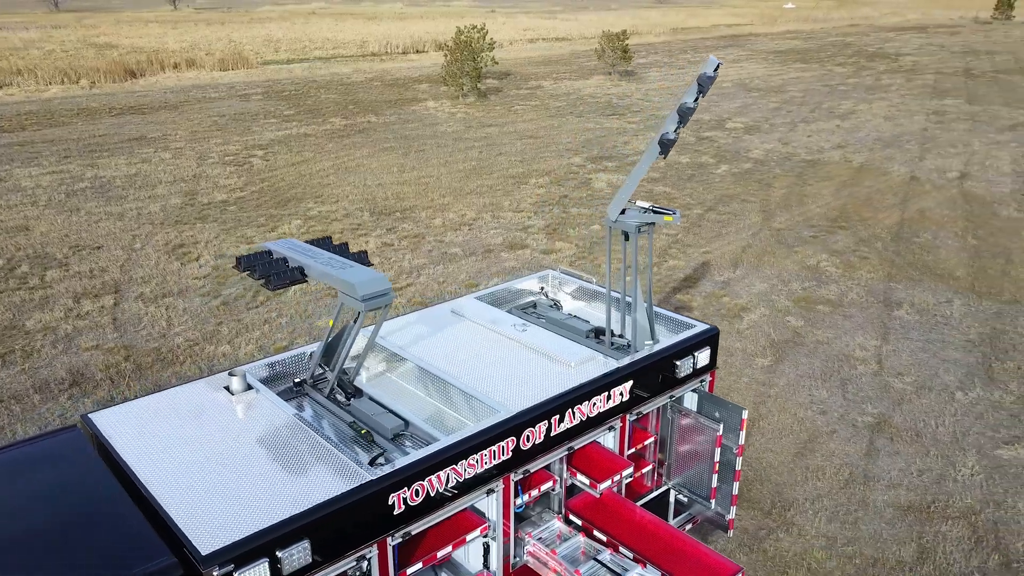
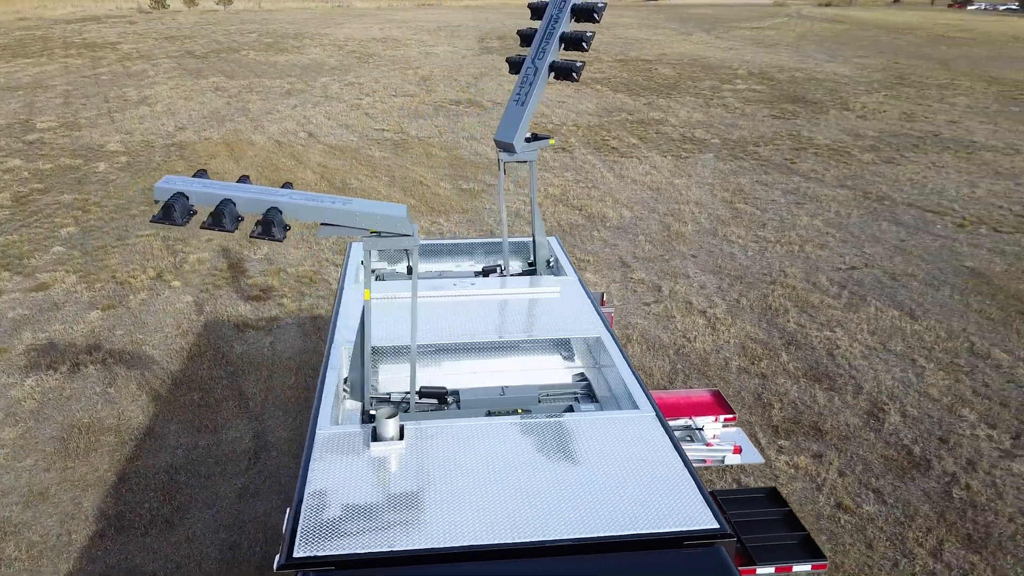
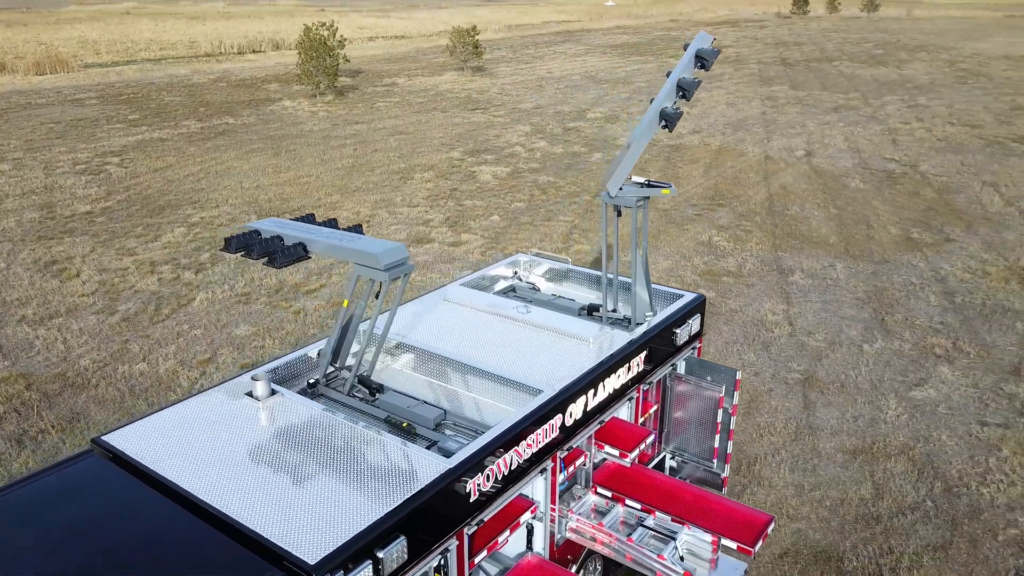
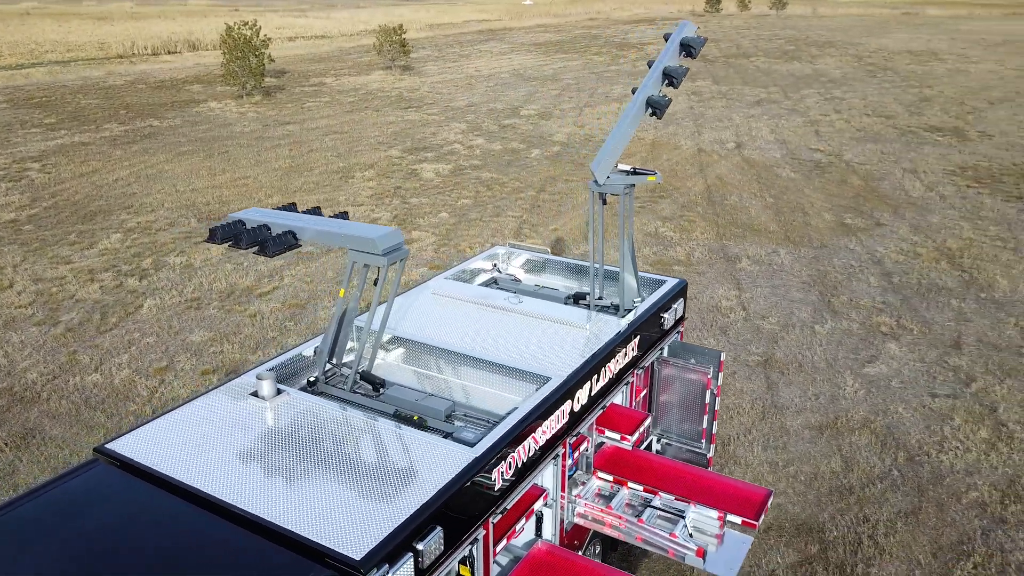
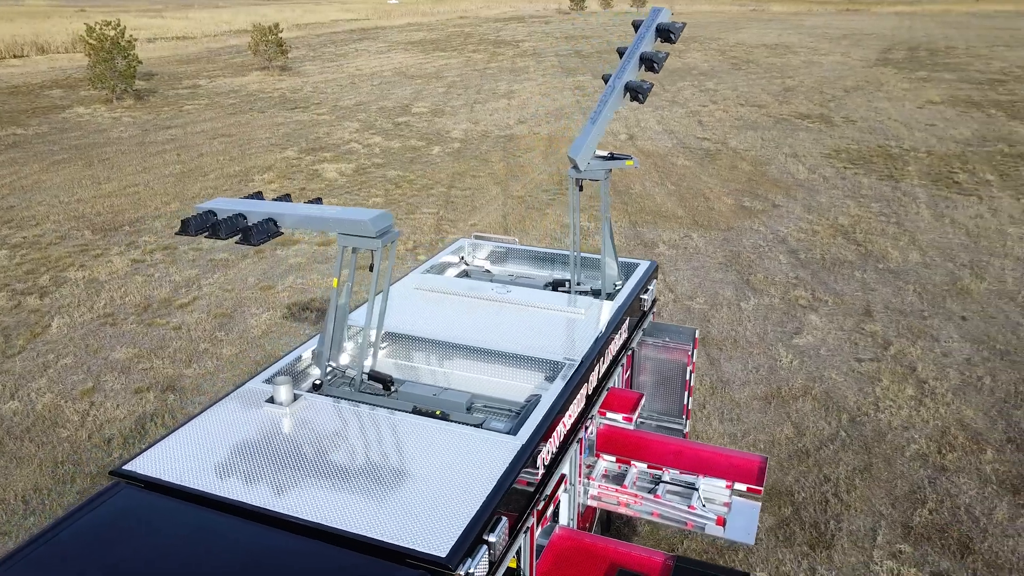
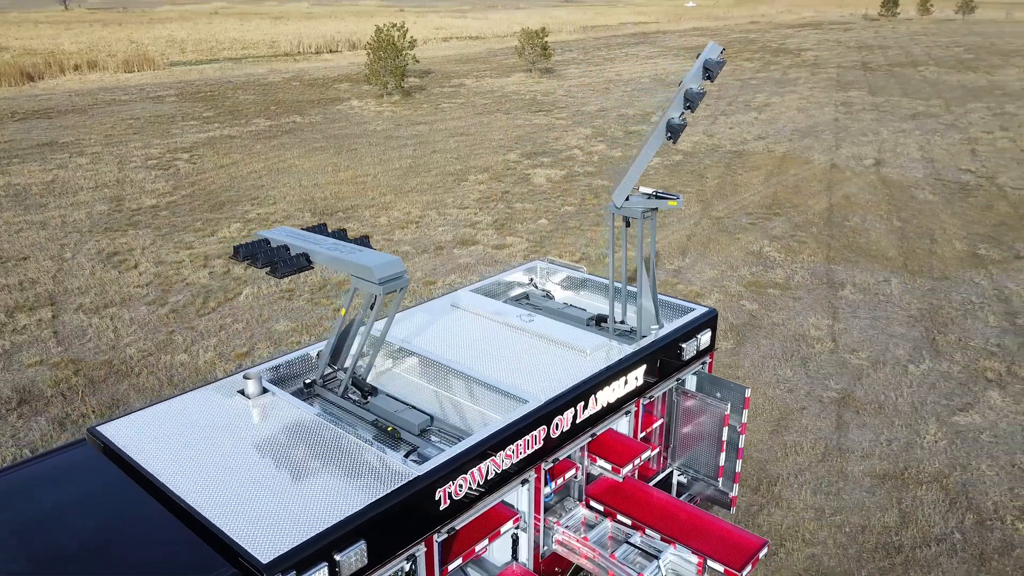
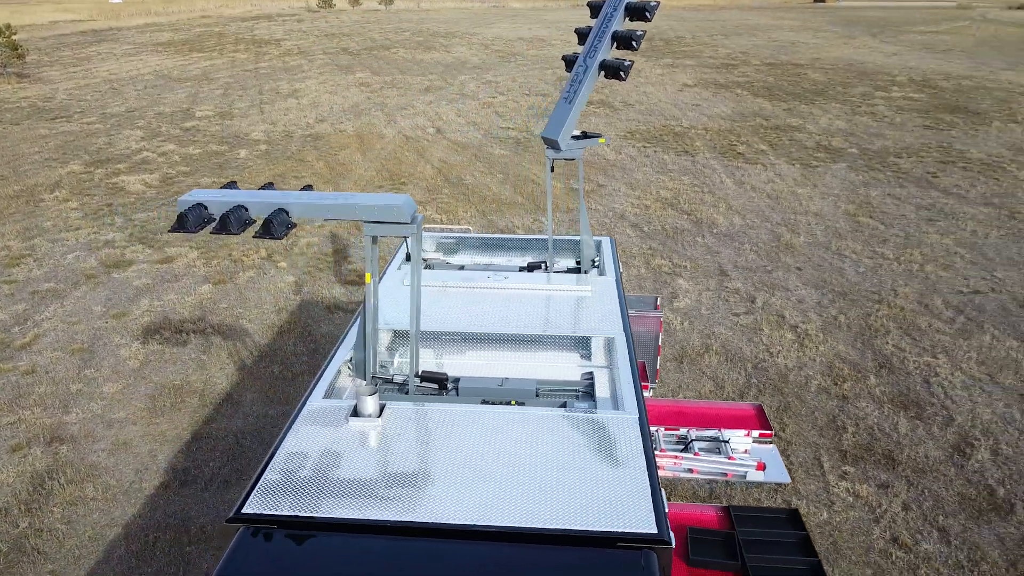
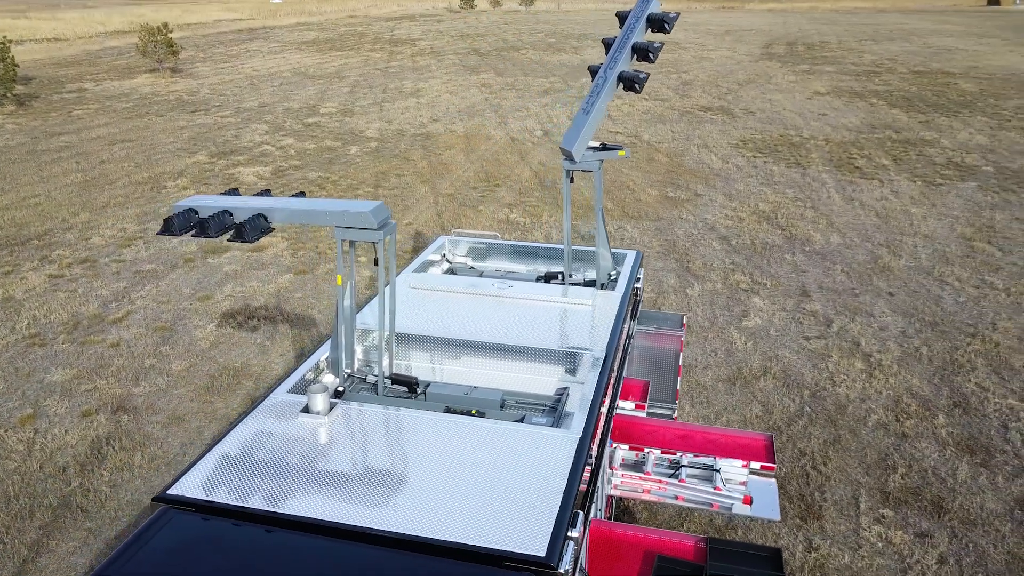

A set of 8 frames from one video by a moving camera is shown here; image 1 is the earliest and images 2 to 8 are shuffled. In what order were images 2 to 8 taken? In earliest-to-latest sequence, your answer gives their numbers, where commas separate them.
6, 3, 4, 5, 8, 7, 2
